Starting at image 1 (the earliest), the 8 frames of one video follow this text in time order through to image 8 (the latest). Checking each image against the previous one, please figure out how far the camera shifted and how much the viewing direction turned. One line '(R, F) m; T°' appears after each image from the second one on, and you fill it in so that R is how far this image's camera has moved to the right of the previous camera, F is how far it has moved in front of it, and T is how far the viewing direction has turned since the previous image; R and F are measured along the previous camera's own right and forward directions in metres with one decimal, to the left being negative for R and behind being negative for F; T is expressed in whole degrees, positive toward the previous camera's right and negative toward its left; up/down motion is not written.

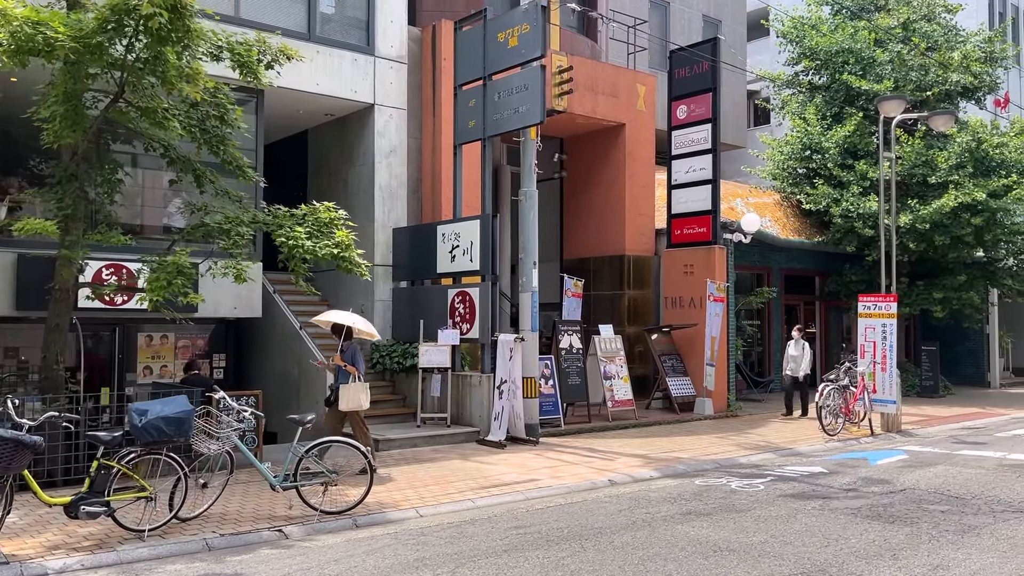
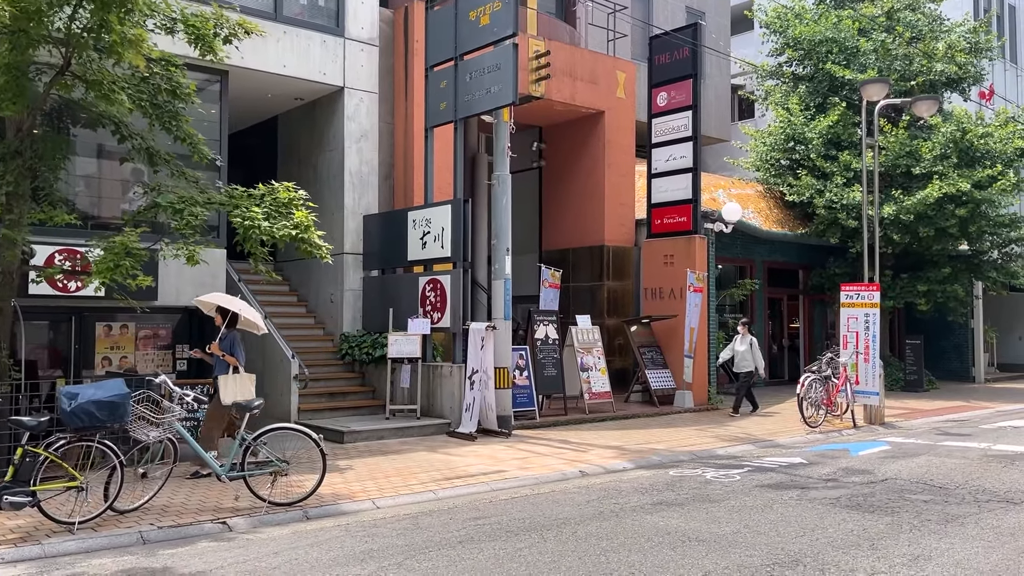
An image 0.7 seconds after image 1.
(+0.2, +0.4) m; +1°
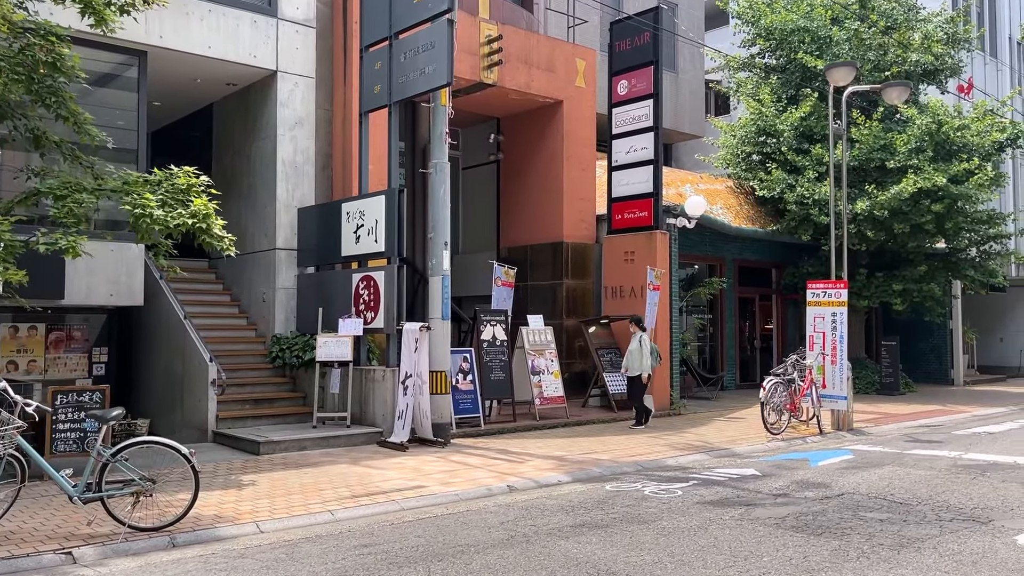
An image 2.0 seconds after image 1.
(+0.7, +0.9) m; +1°
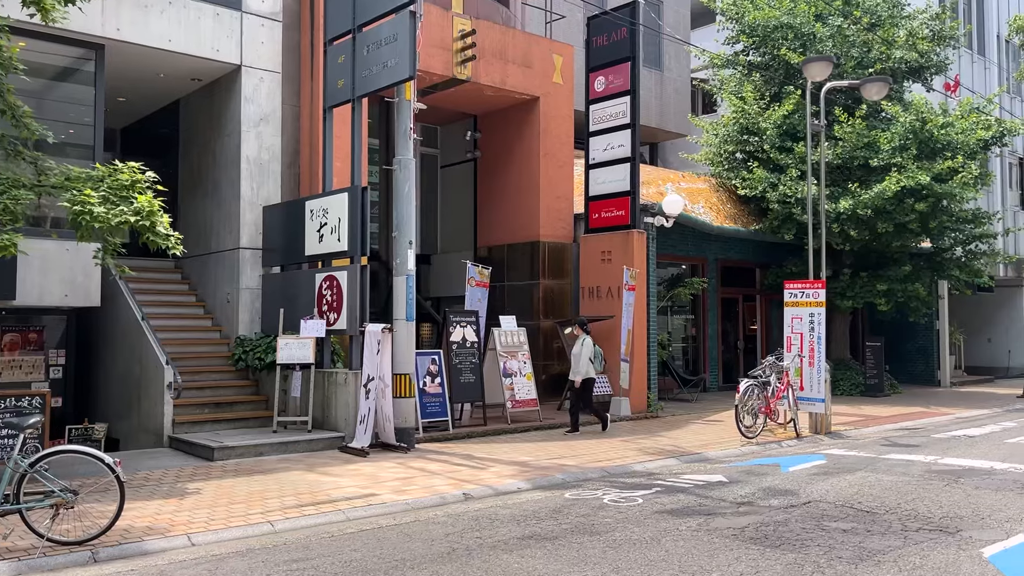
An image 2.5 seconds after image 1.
(+0.4, +0.3) m; 0°
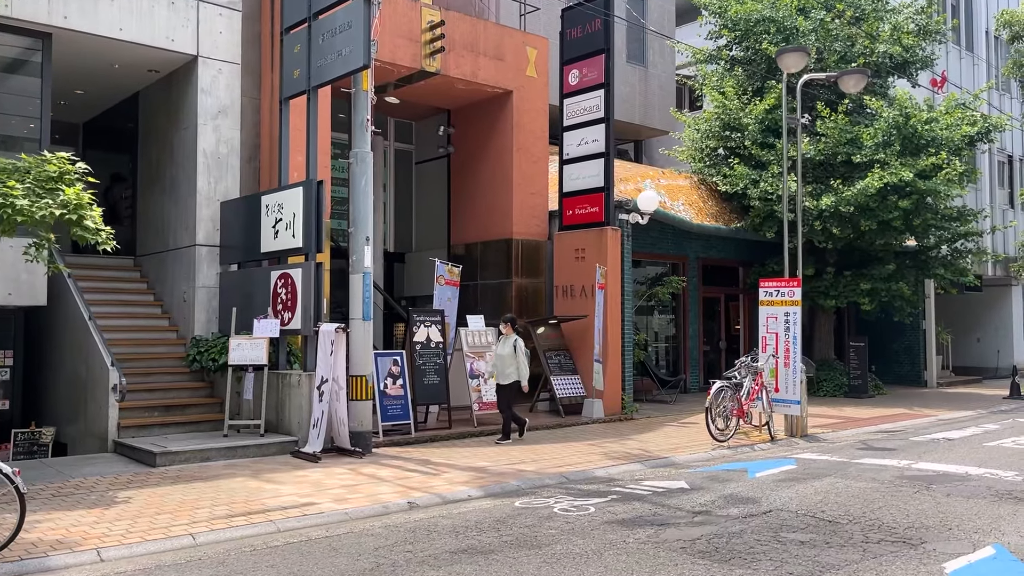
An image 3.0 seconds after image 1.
(+0.4, +0.4) m; 0°
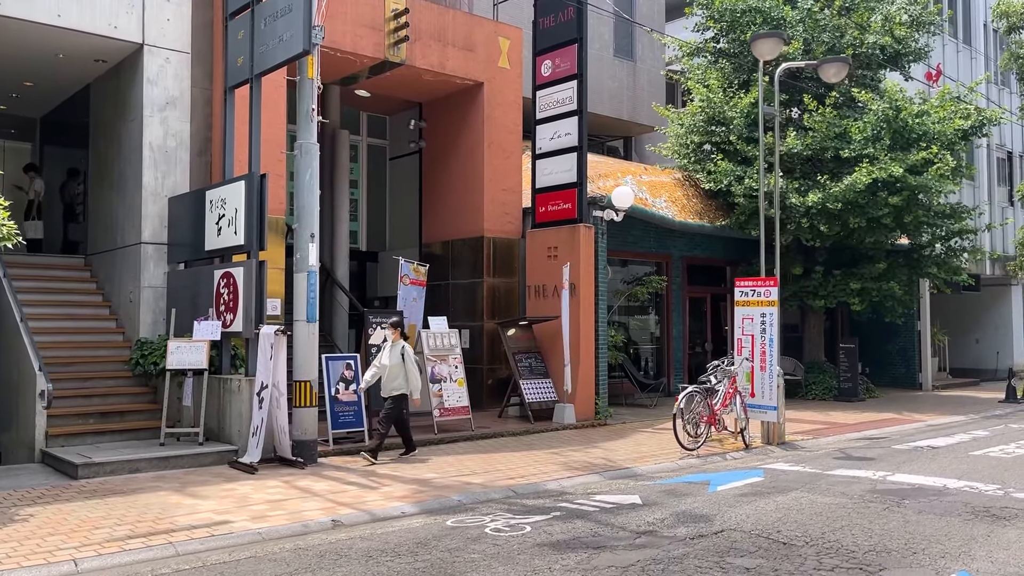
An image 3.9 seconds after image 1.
(+0.6, +0.6) m; 0°
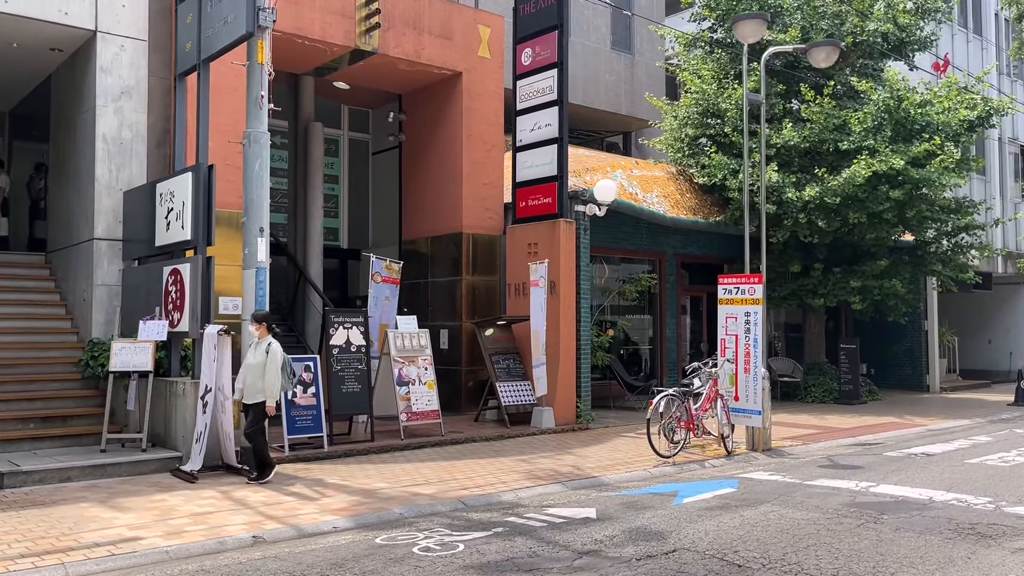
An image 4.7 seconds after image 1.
(+0.6, +0.6) m; -1°
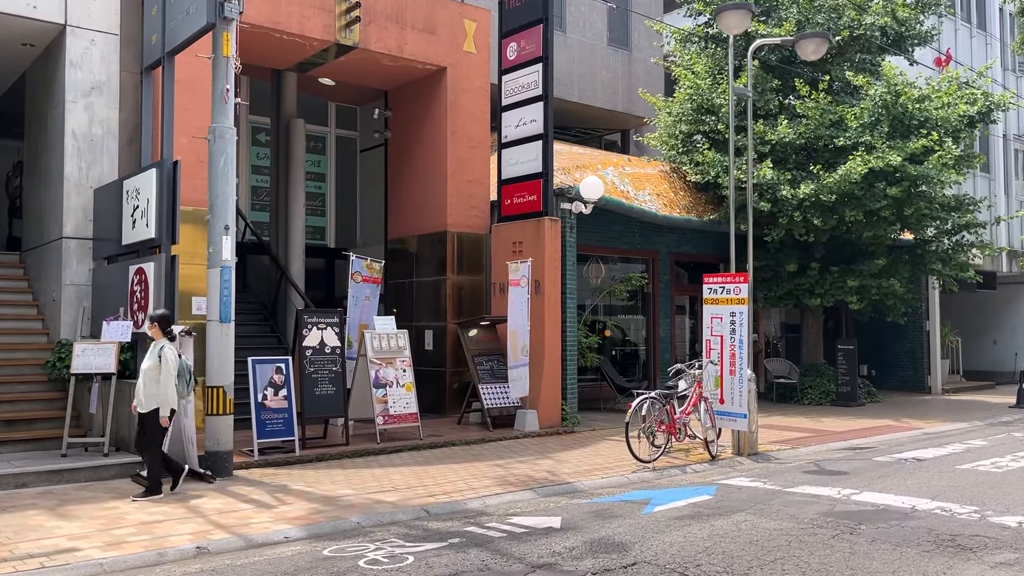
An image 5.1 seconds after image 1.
(+0.4, +0.3) m; -1°
